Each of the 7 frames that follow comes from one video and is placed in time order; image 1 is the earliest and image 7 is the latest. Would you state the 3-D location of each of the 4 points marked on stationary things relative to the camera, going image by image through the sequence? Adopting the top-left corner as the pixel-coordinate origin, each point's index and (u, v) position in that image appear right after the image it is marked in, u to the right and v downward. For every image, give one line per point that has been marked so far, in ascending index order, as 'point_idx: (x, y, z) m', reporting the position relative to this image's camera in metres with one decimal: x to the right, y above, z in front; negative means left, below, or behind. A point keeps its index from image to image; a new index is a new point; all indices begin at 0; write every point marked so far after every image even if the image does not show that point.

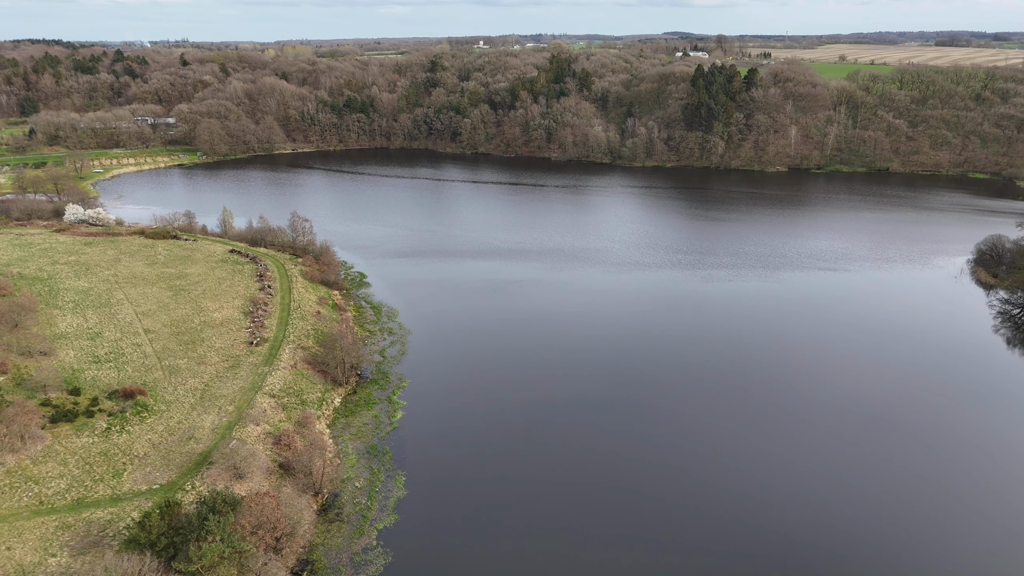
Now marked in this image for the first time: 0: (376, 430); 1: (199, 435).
0: (-4.6, -5.2, +20.4) m
1: (-9.0, -4.2, +16.2) m
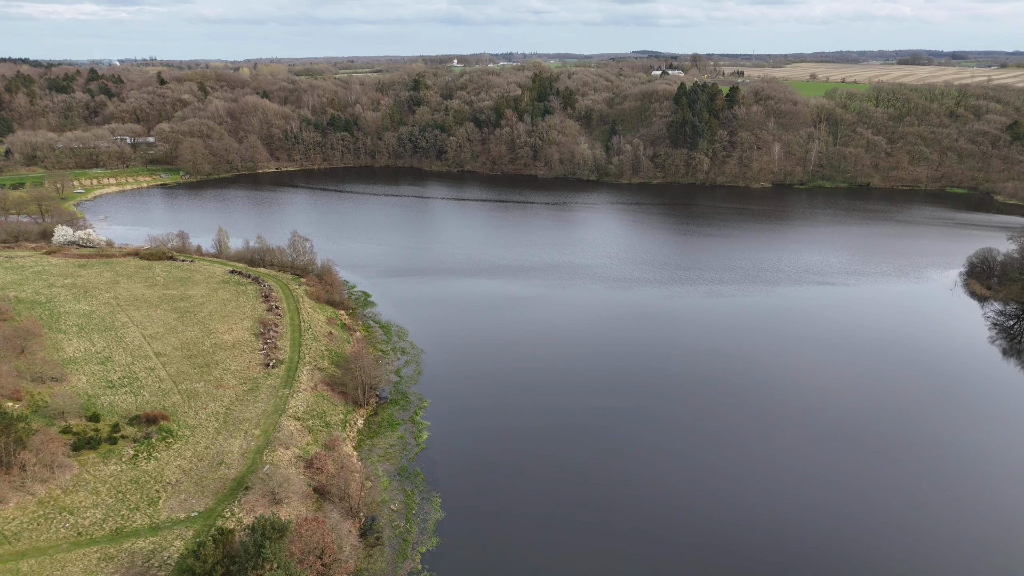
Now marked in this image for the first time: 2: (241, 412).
0: (-3.7, -5.9, +20.2) m
1: (-8.0, -4.9, +16.0) m
2: (-9.2, -4.2, +19.1) m
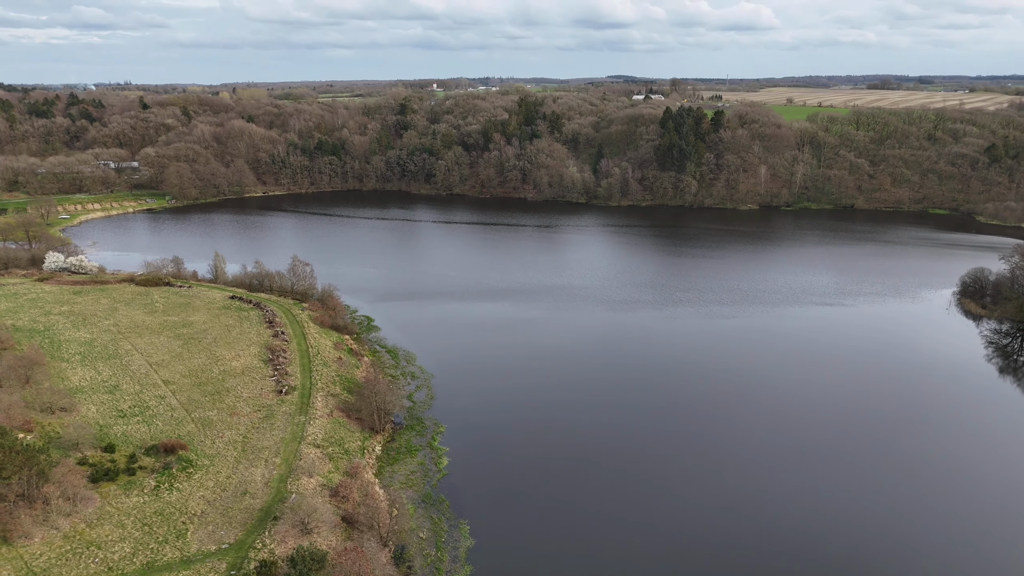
0: (-3.0, -6.8, +20.0) m
1: (-7.2, -5.6, +15.7) m
2: (-8.5, -5.1, +18.9) m
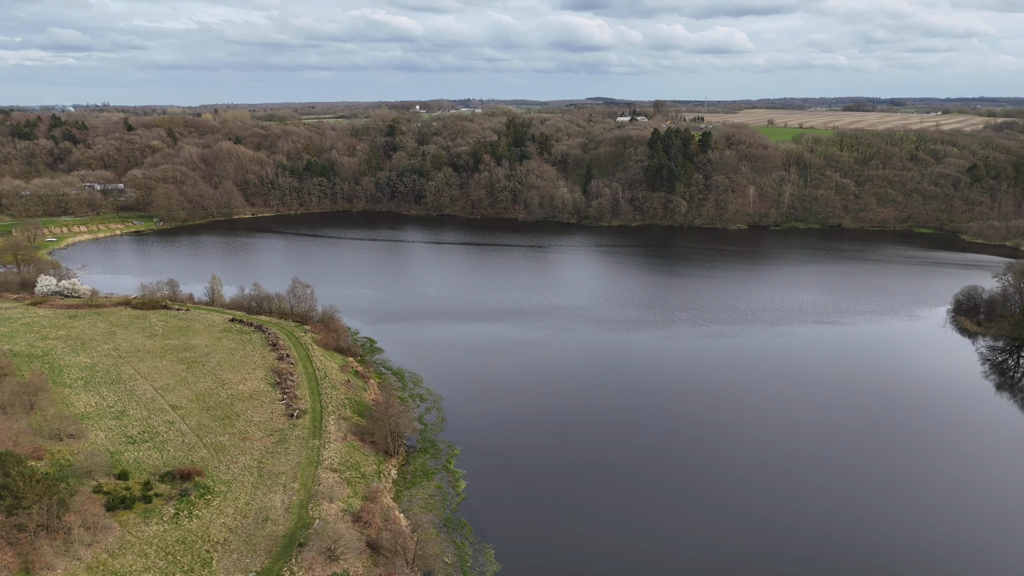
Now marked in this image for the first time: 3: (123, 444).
0: (-2.4, -7.6, +19.8) m
1: (-6.5, -6.3, +15.5) m
2: (-7.9, -5.9, +18.6) m
3: (-13.8, -5.6, +20.0) m
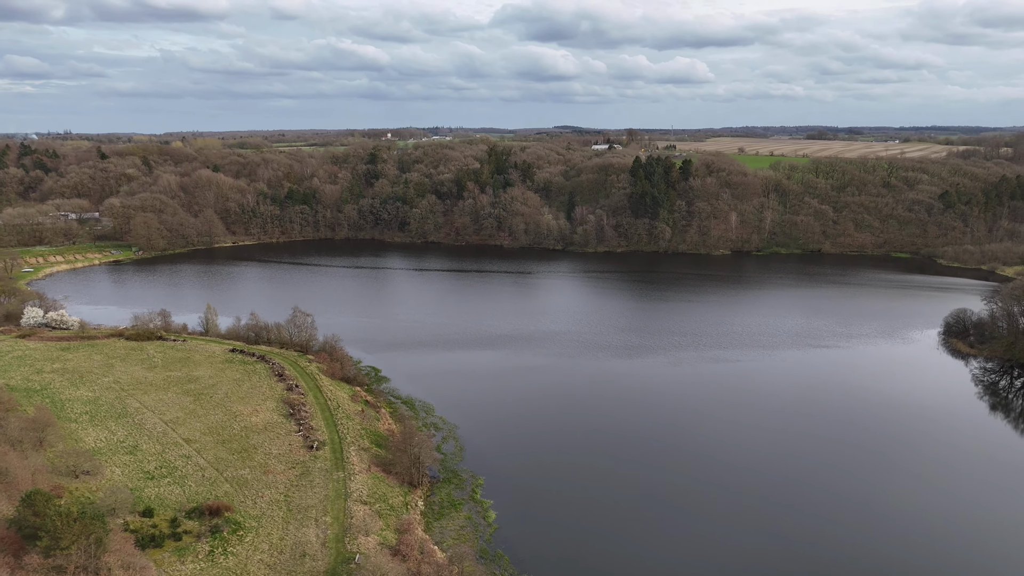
0: (-1.4, -8.6, +19.6) m
1: (-5.4, -7.1, +15.2) m
2: (-6.9, -6.9, +18.3) m
3: (-12.8, -6.7, +19.5) m
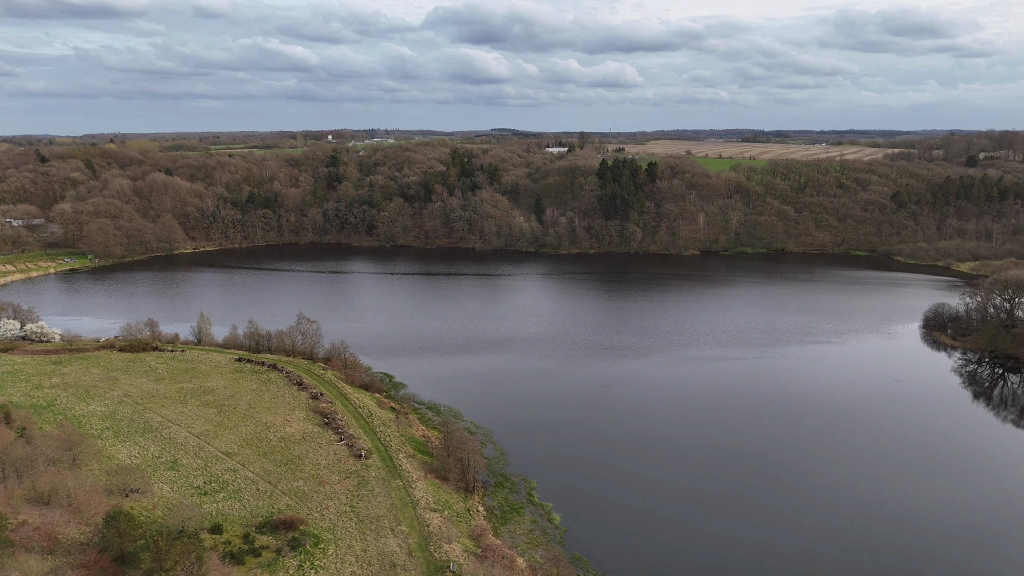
0: (+0.8, -8.7, +19.7) m
1: (-3.0, -7.3, +15.1) m
2: (-4.6, -7.1, +18.1) m
3: (-10.7, -7.0, +18.9) m
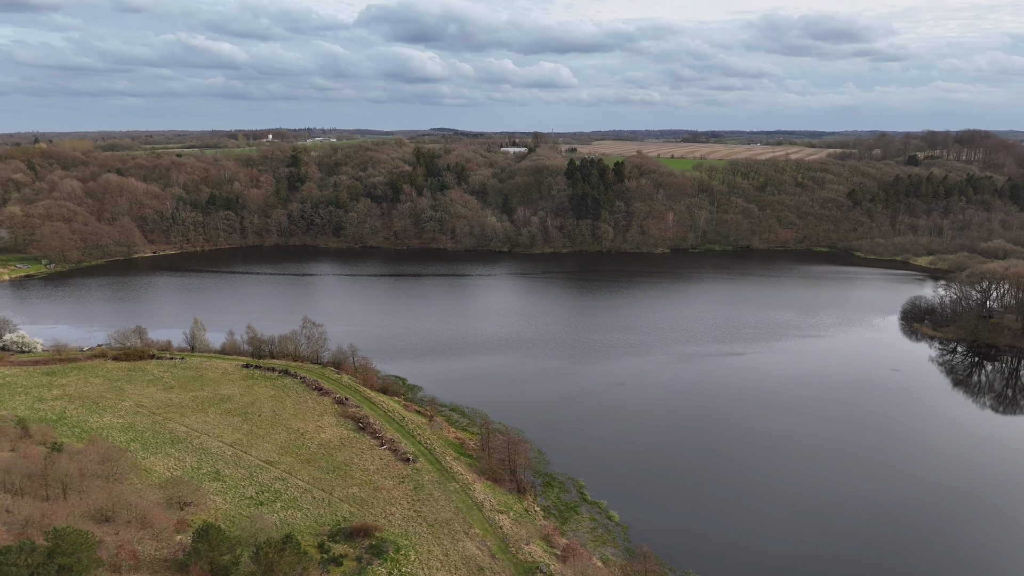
0: (+2.8, -8.8, +20.1) m
1: (-0.7, -7.5, +15.2) m
2: (-2.5, -7.2, +18.1) m
3: (-8.6, -7.2, +18.6) m
